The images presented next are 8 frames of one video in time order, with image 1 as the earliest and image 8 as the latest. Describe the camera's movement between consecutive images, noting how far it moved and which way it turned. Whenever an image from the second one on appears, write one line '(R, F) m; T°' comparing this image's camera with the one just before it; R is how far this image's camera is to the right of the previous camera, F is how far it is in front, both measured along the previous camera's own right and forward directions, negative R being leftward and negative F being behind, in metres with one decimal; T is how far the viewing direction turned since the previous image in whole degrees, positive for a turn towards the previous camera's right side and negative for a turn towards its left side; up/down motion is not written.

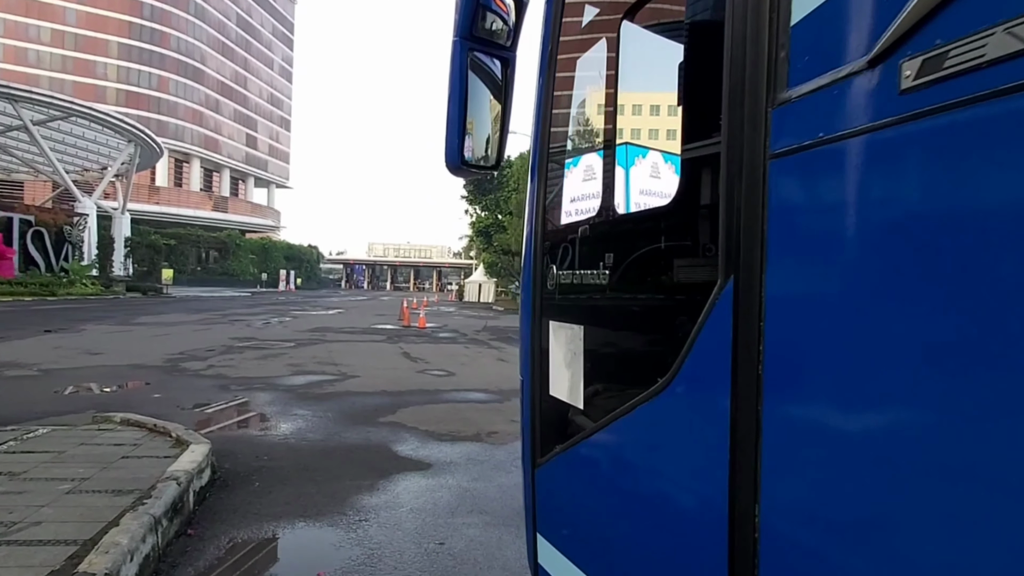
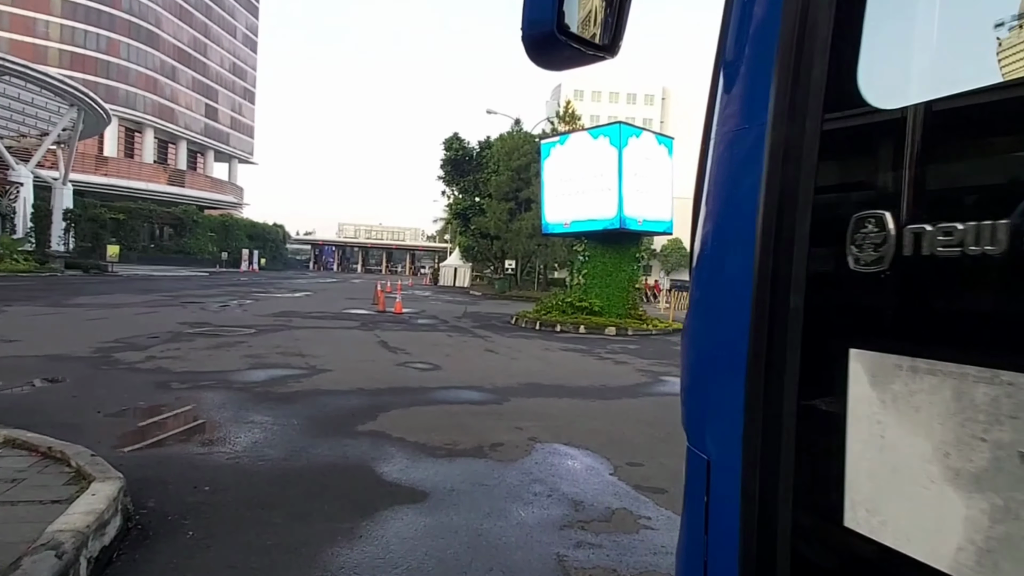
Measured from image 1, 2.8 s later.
(-0.3, +1.2) m; +3°
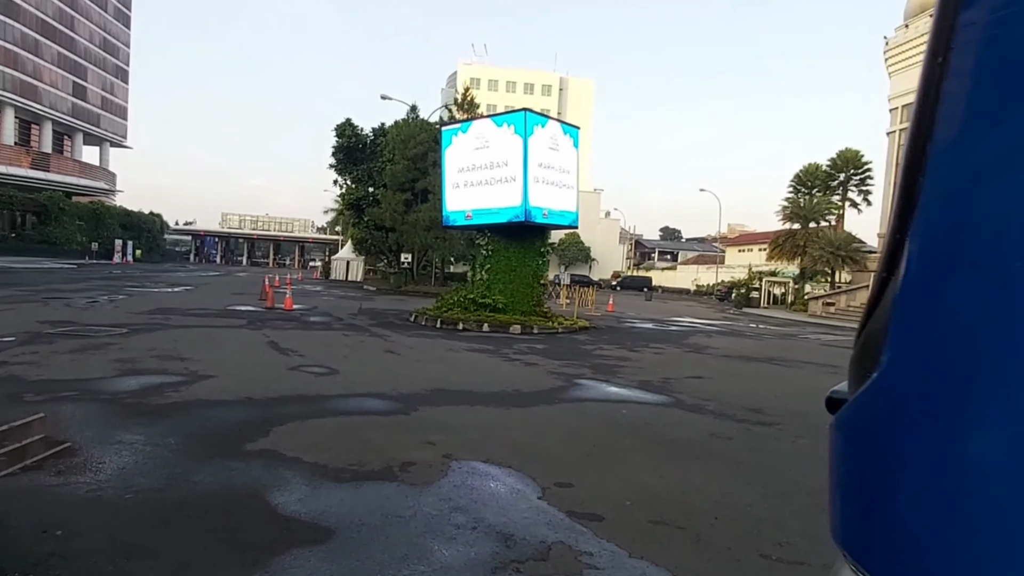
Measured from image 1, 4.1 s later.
(-0.1, +0.5) m; +9°
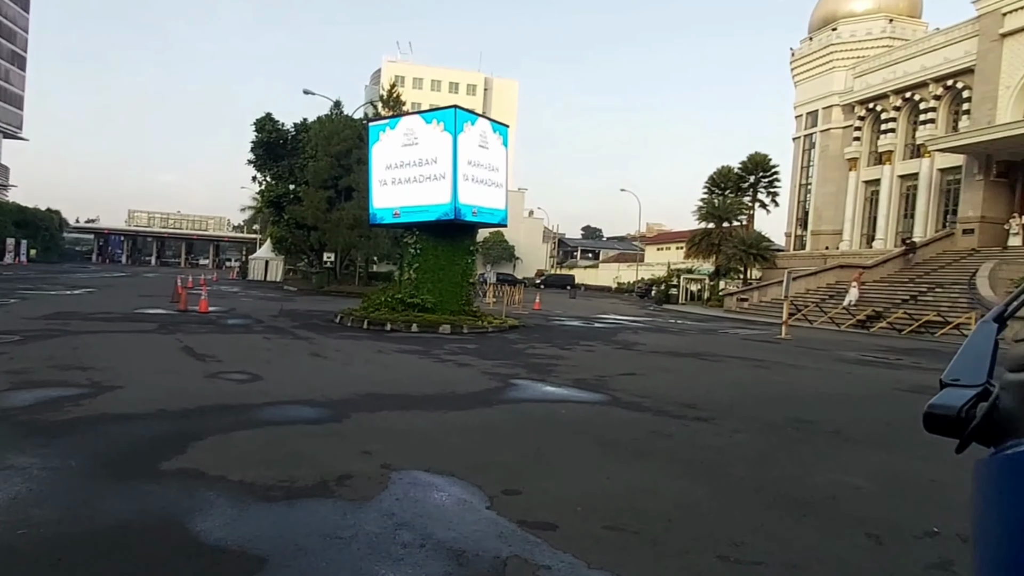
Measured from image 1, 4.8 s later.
(-0.1, +0.2) m; +6°
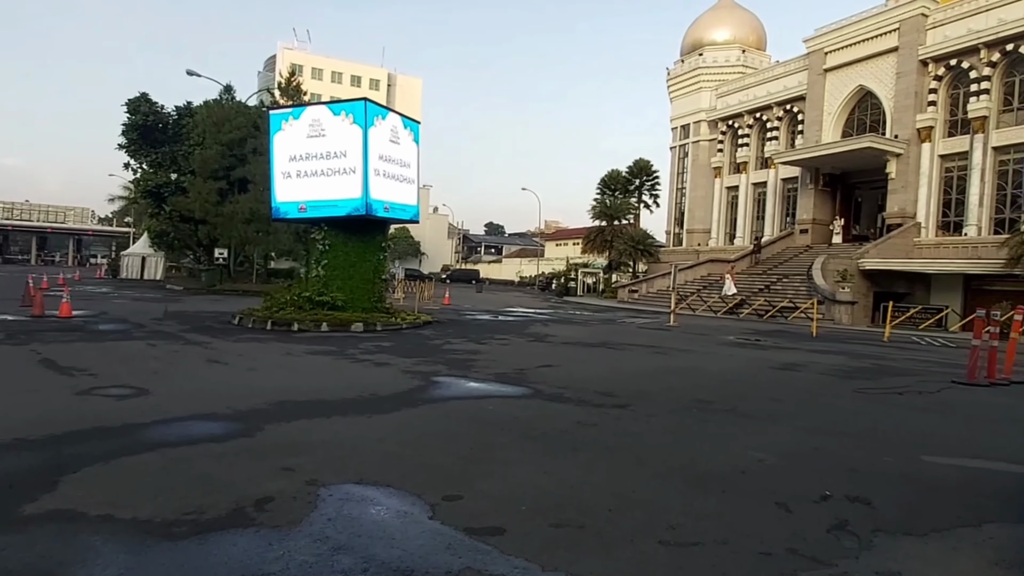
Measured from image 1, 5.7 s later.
(-0.2, +0.2) m; +8°
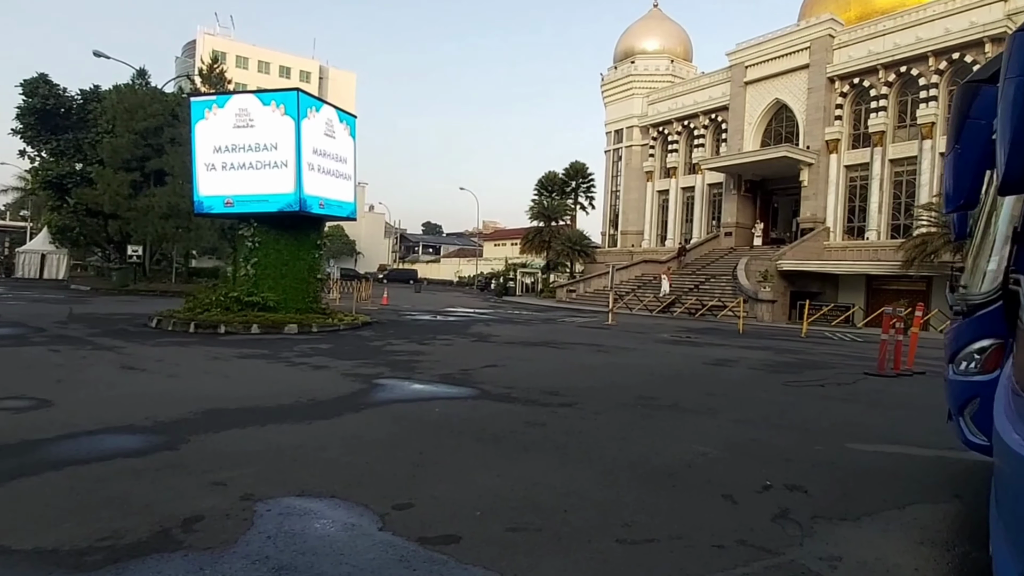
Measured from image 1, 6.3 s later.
(-0.1, +0.3) m; +5°
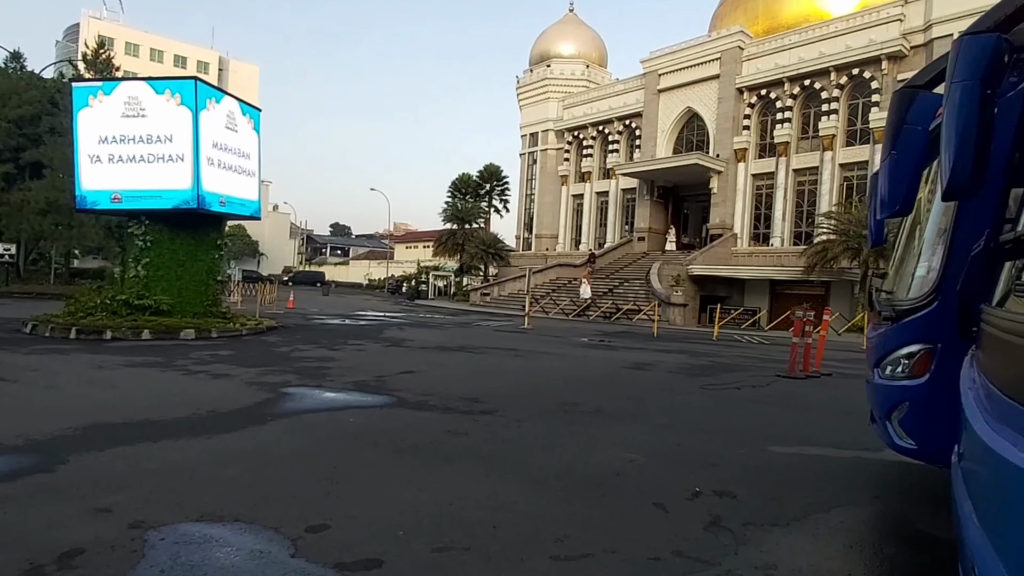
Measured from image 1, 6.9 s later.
(-0.1, +0.3) m; +8°
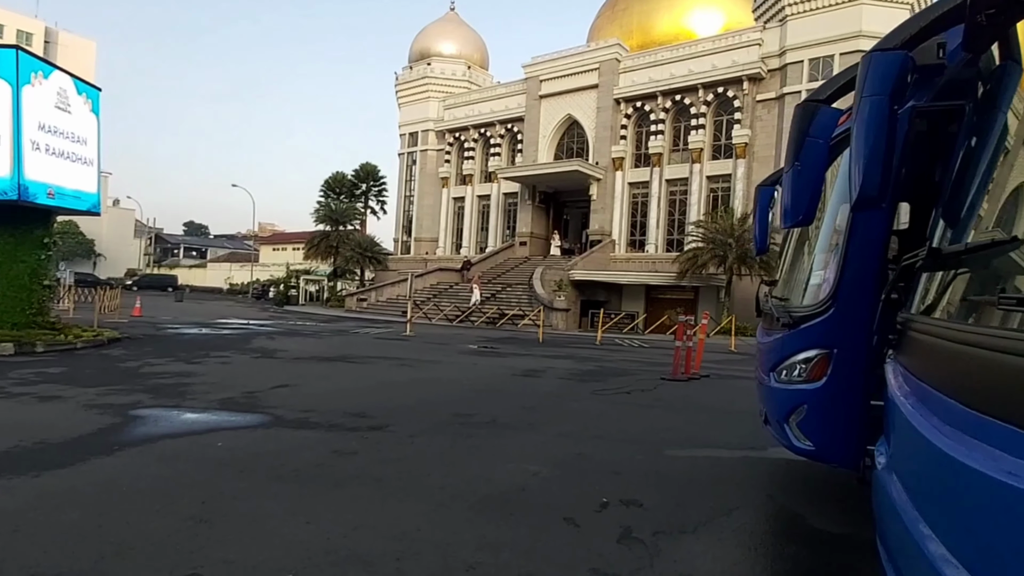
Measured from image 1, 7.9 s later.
(-0.3, +0.6) m; +11°
